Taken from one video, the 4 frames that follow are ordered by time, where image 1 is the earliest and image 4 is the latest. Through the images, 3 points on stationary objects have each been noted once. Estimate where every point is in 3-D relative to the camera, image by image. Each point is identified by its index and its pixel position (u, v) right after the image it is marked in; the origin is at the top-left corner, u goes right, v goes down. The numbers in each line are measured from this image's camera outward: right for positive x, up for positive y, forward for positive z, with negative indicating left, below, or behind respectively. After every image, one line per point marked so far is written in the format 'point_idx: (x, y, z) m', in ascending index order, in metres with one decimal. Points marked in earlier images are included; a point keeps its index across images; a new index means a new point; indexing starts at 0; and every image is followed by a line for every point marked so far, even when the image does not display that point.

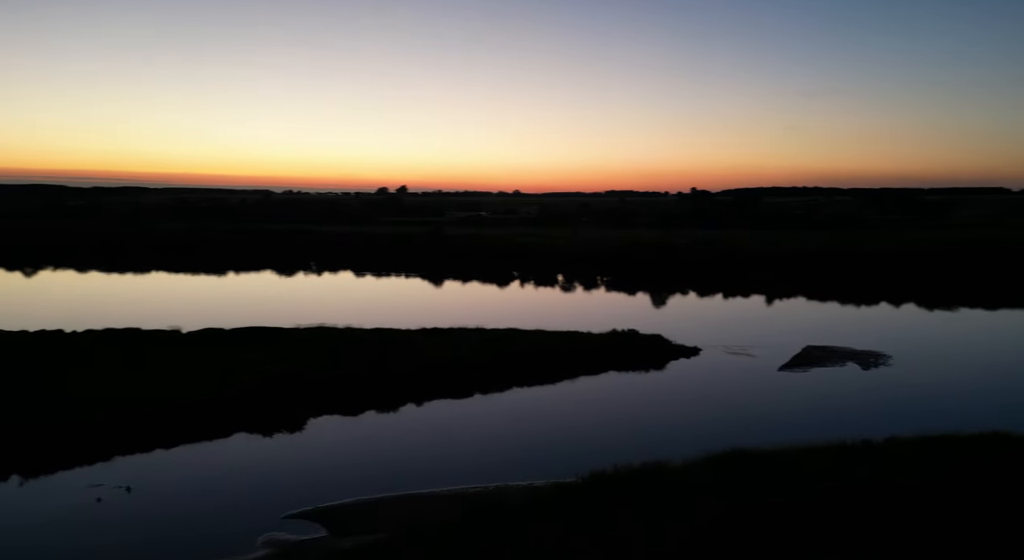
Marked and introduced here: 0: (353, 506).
0: (-3.7, -5.2, +17.3) m
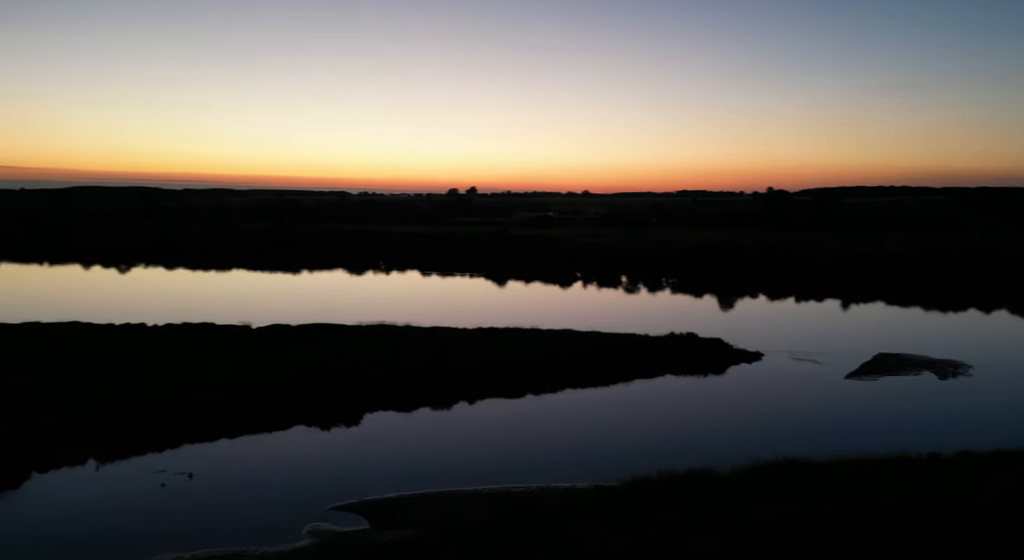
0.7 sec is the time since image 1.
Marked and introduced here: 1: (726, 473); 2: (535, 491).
0: (-2.7, -5.2, +17.6) m
1: (+5.0, -4.5, +17.4) m
2: (+0.5, -5.0, +17.6) m
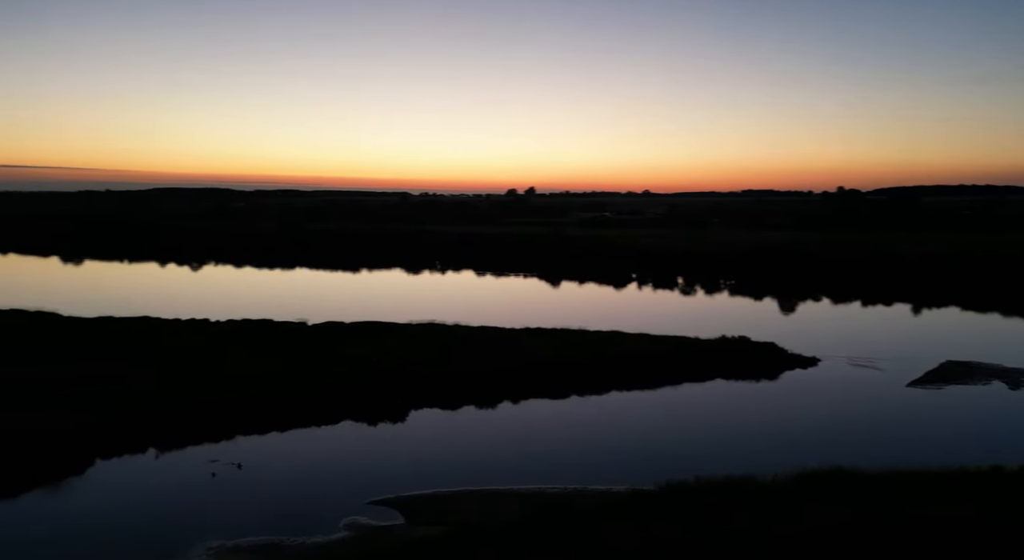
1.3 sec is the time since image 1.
0: (-1.9, -5.2, +17.8) m
1: (+5.8, -4.6, +16.9) m
2: (+1.3, -5.0, +17.5) m
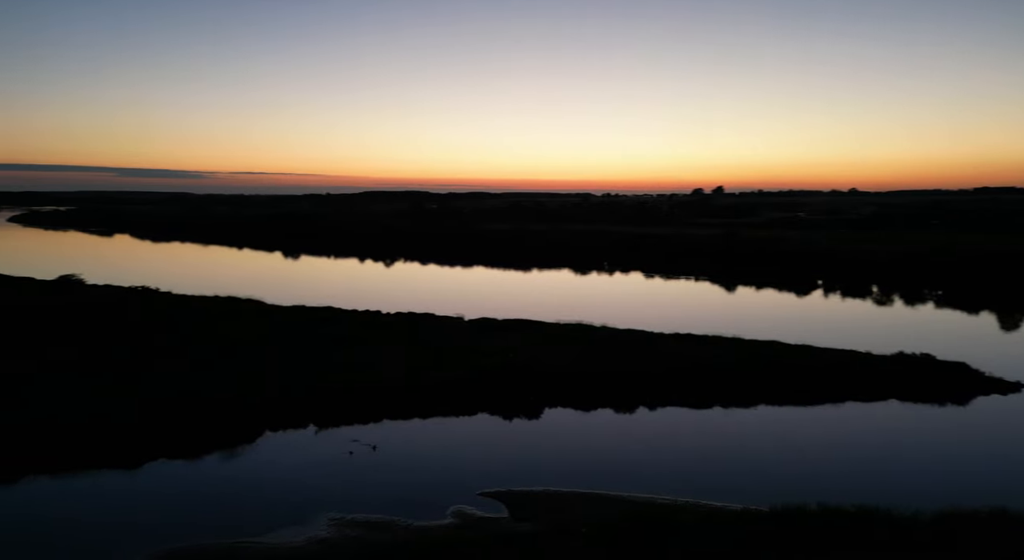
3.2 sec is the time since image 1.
0: (+0.6, -5.1, +17.6) m
1: (+7.7, -4.7, +14.5) m
2: (+3.6, -5.0, +16.3) m
